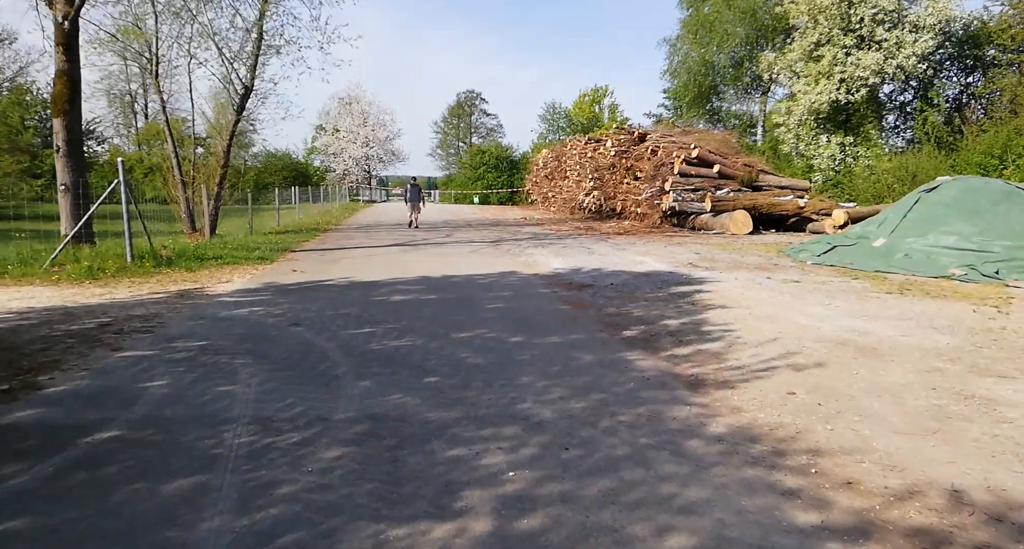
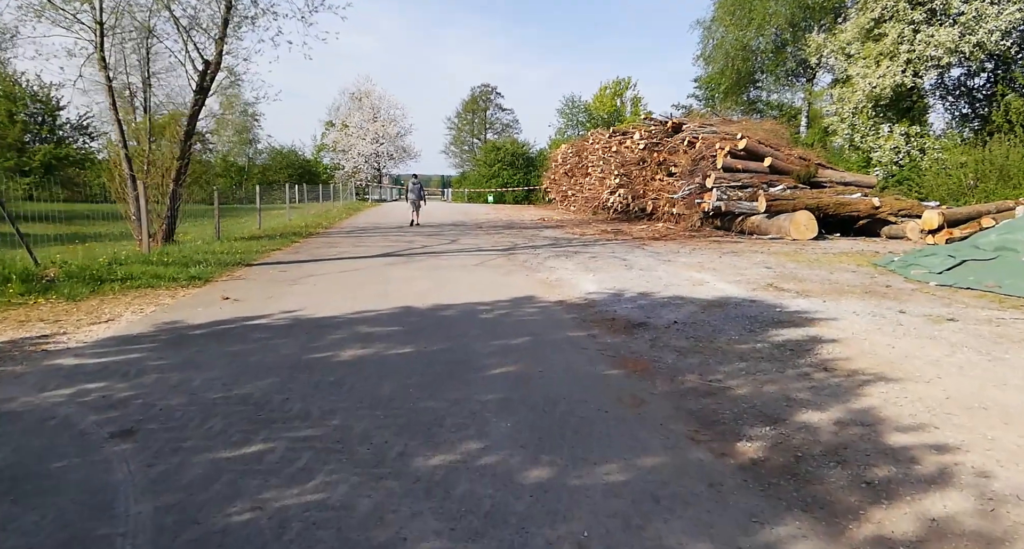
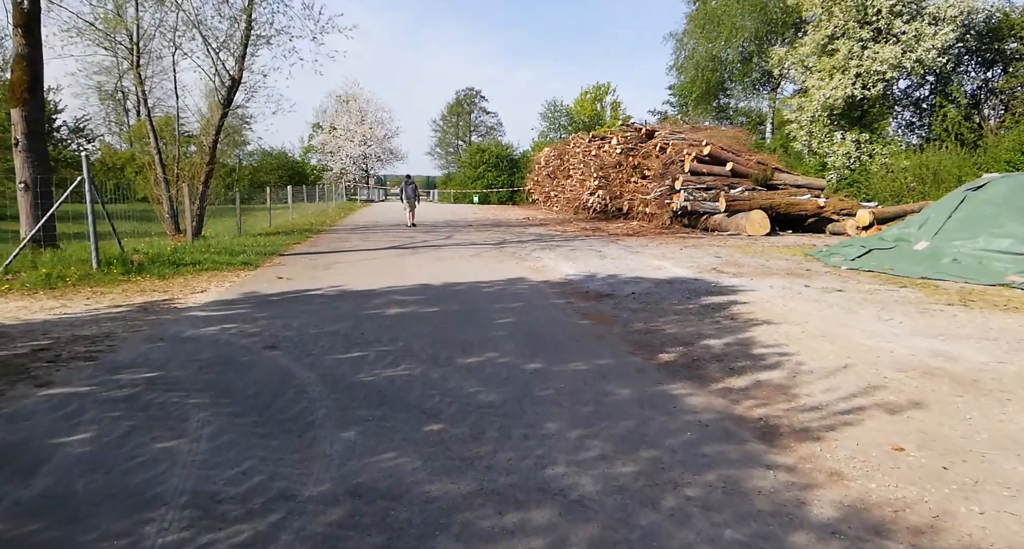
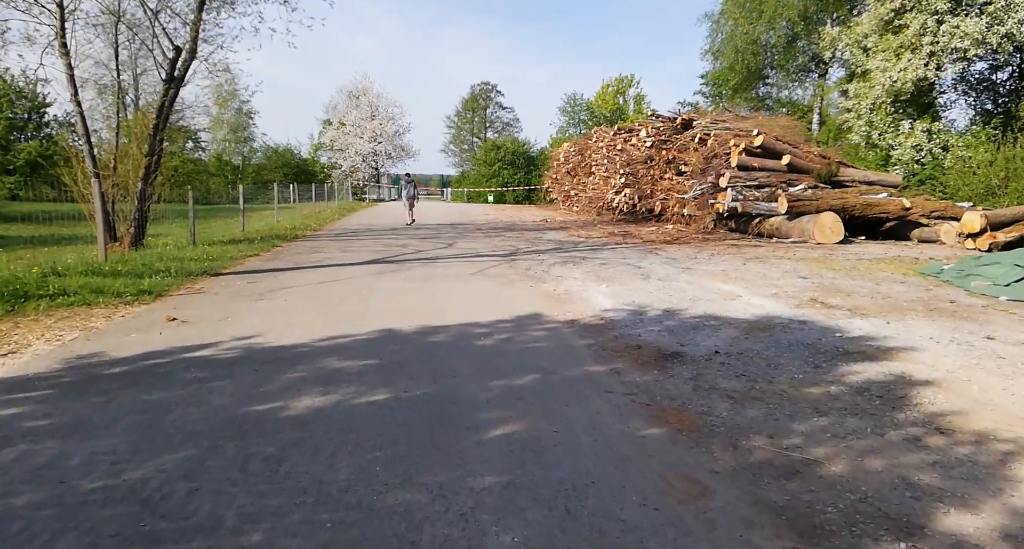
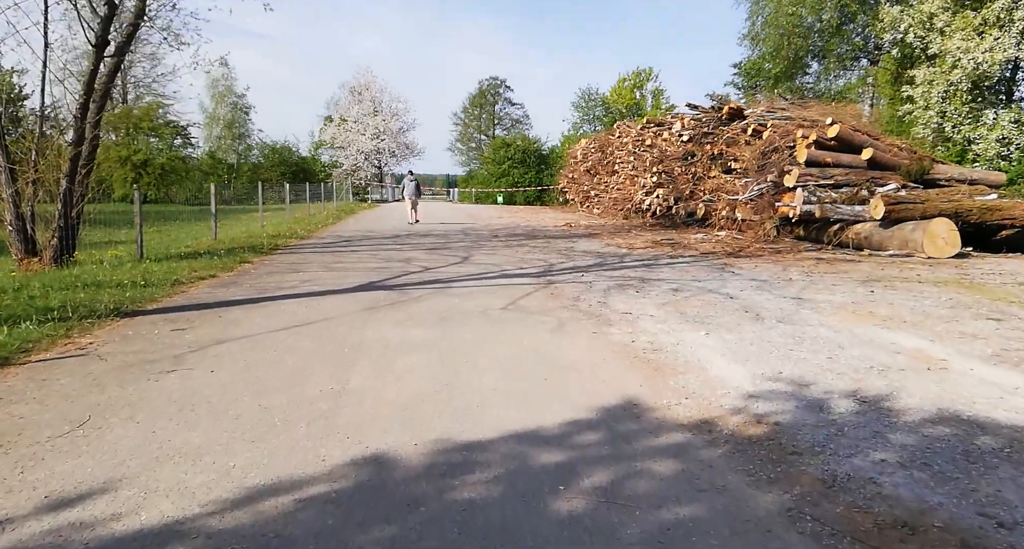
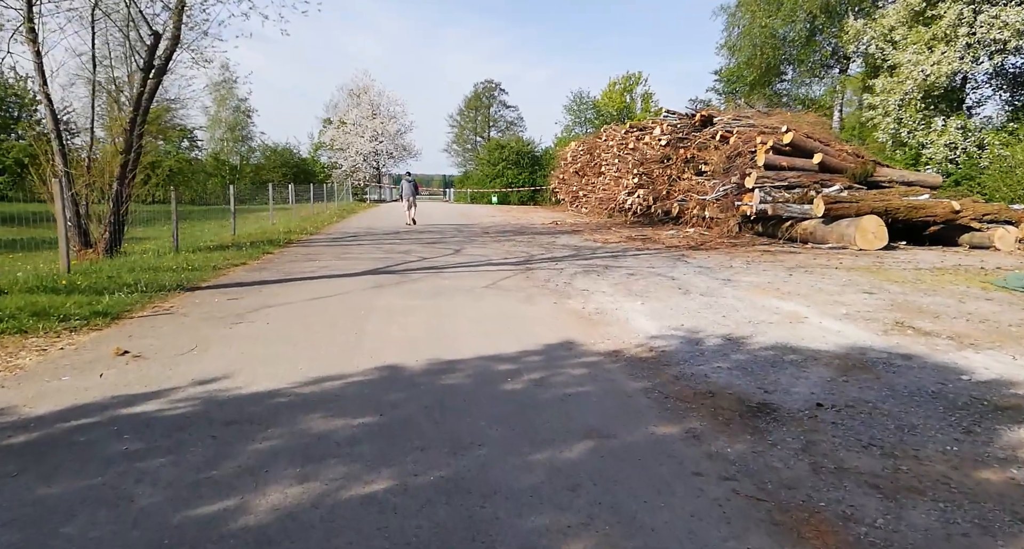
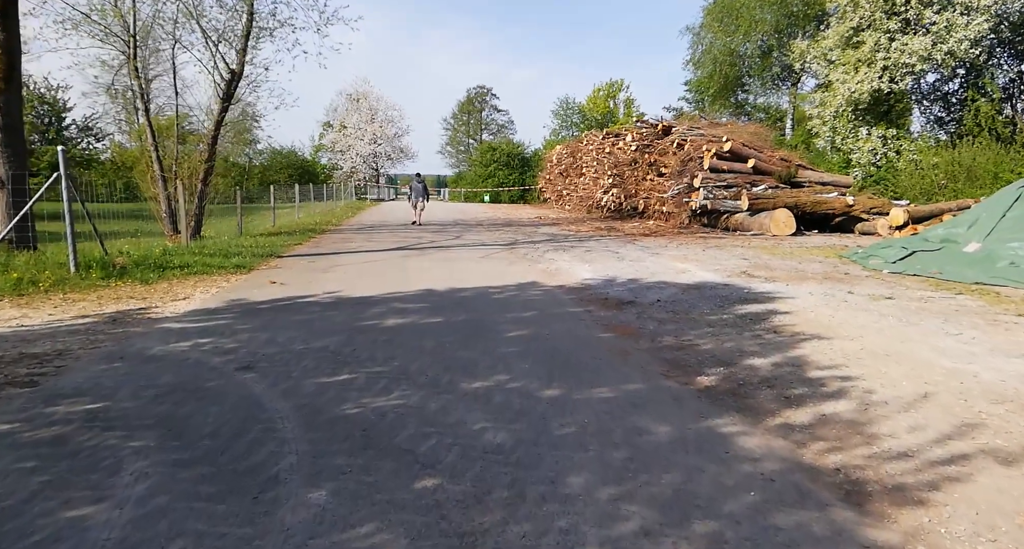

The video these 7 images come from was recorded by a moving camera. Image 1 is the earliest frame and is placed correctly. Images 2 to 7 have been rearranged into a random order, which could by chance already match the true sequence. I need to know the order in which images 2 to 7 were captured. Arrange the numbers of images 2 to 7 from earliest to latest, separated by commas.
3, 7, 2, 4, 6, 5
